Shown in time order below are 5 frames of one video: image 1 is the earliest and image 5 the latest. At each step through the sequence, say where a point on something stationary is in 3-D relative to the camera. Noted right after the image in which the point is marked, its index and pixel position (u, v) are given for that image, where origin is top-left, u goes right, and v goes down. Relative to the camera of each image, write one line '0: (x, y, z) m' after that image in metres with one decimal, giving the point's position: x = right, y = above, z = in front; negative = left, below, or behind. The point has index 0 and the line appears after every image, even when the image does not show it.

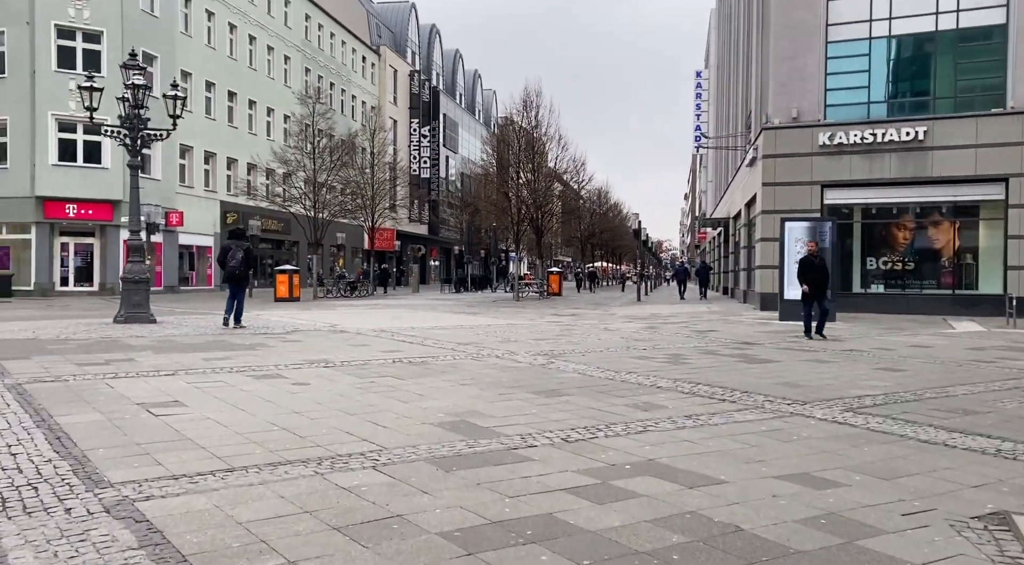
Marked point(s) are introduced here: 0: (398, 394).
0: (-1.1, -1.1, +8.4) m
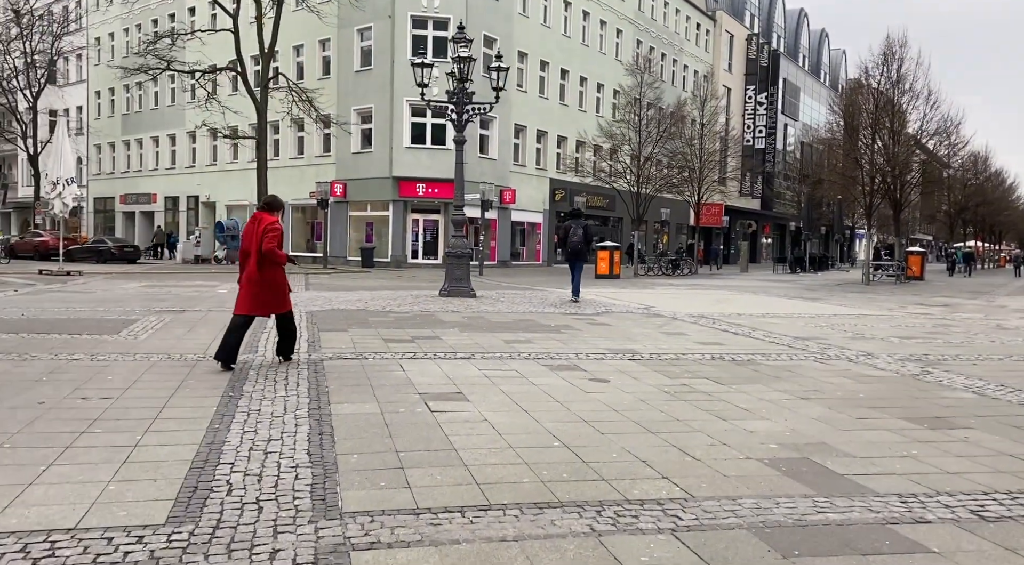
0: (+1.6, -1.0, +6.7) m
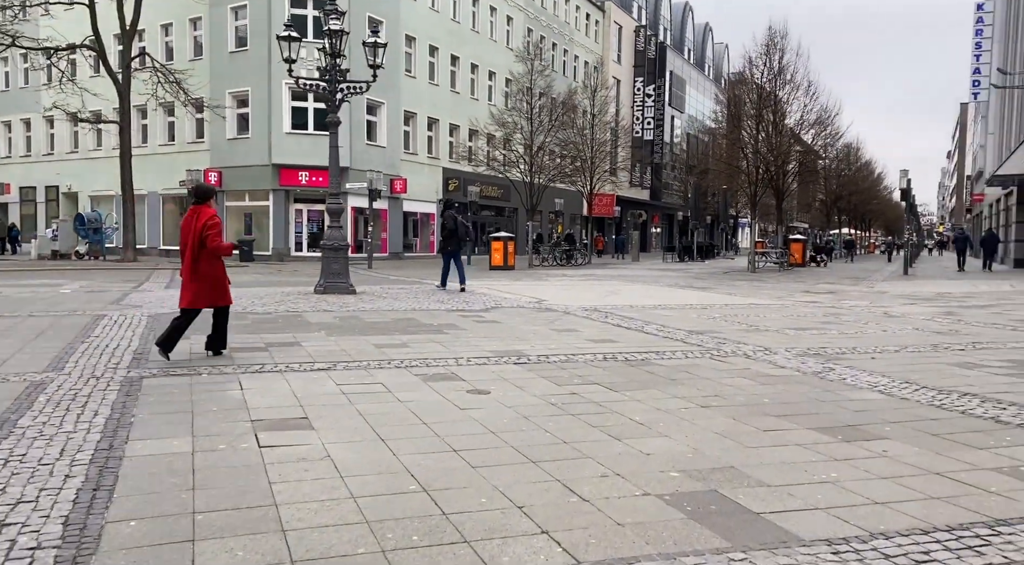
0: (+0.7, -1.0, +5.7) m
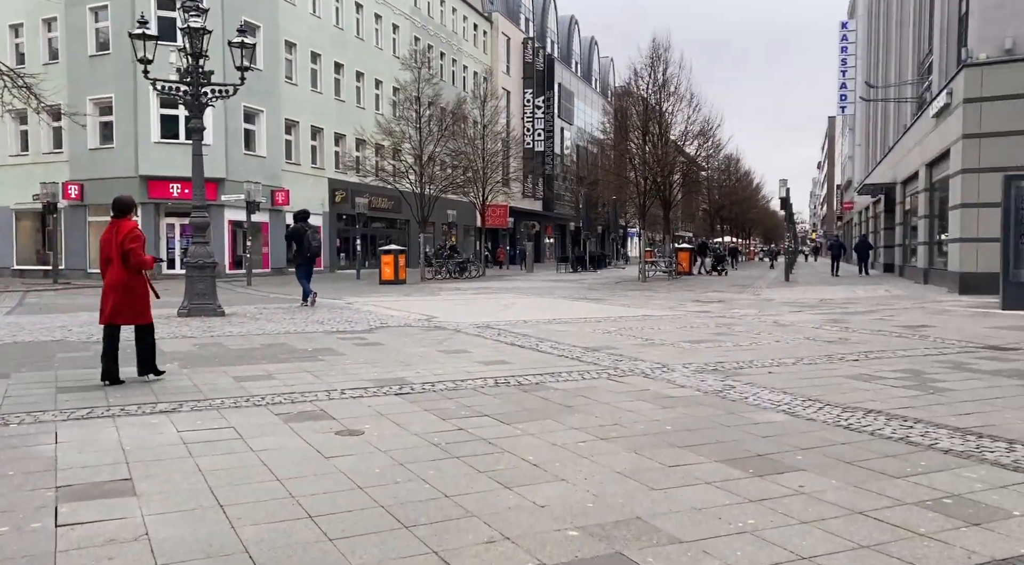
0: (-0.1, -1.1, +4.9) m
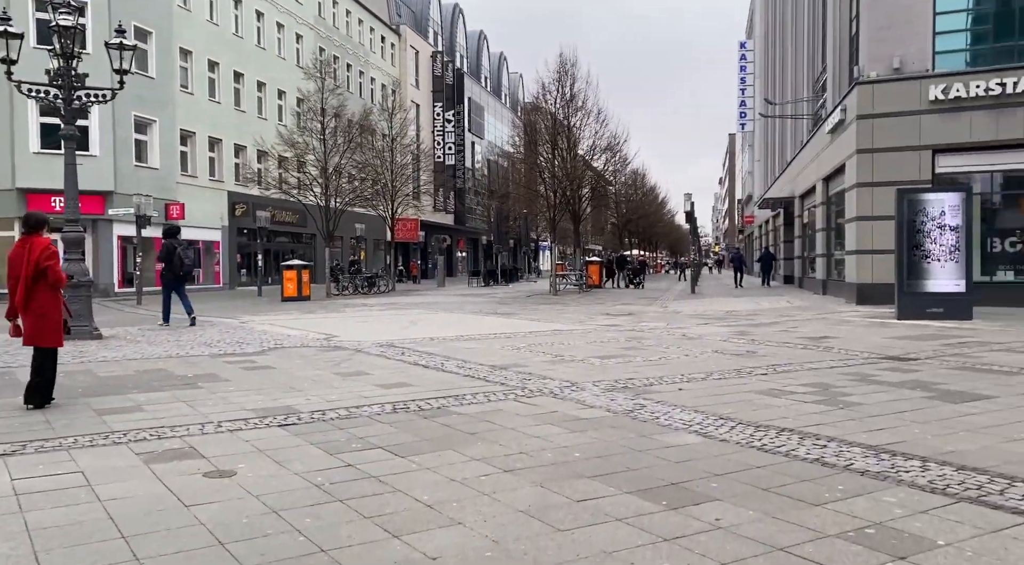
0: (-0.6, -1.2, +4.4) m
